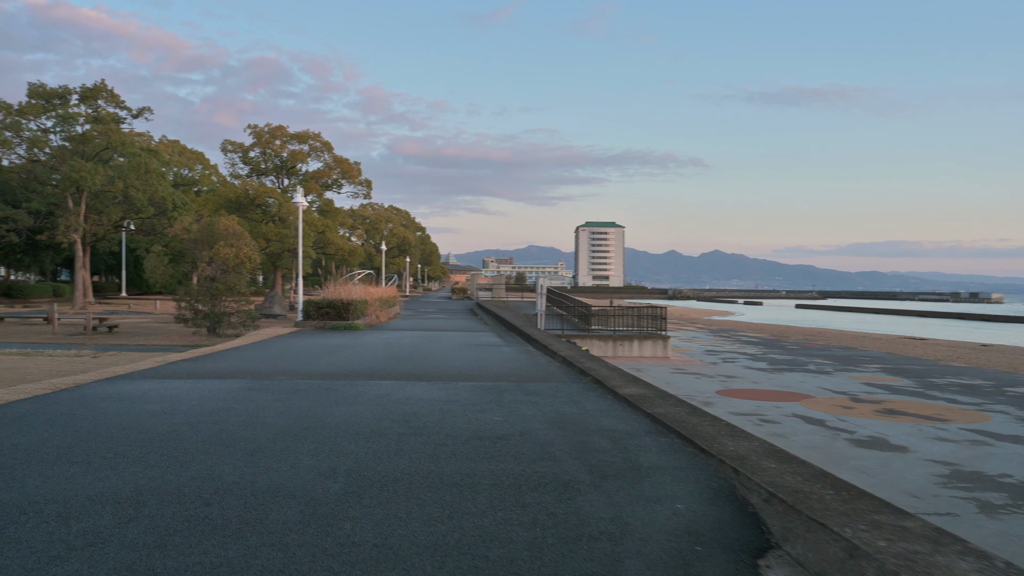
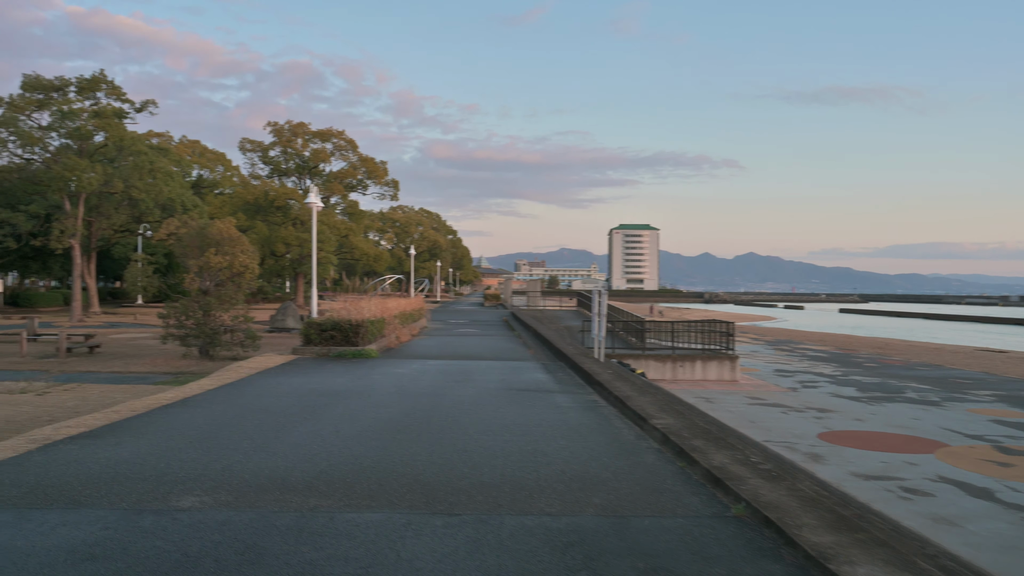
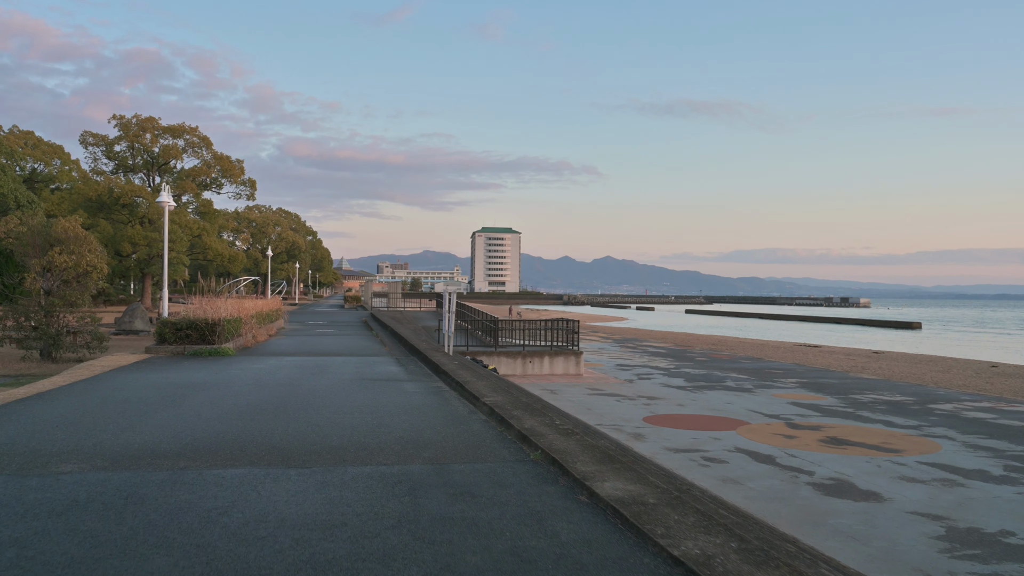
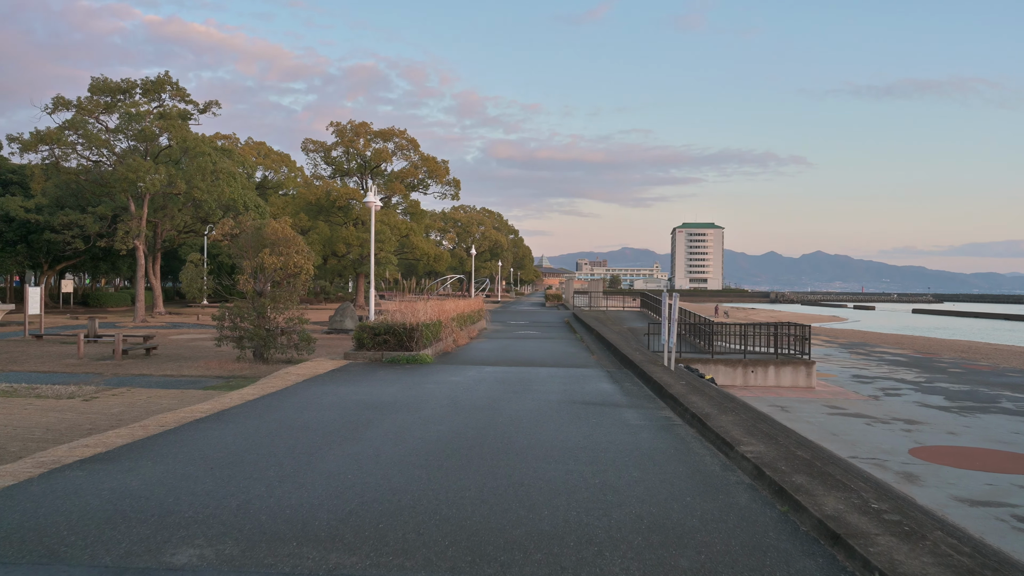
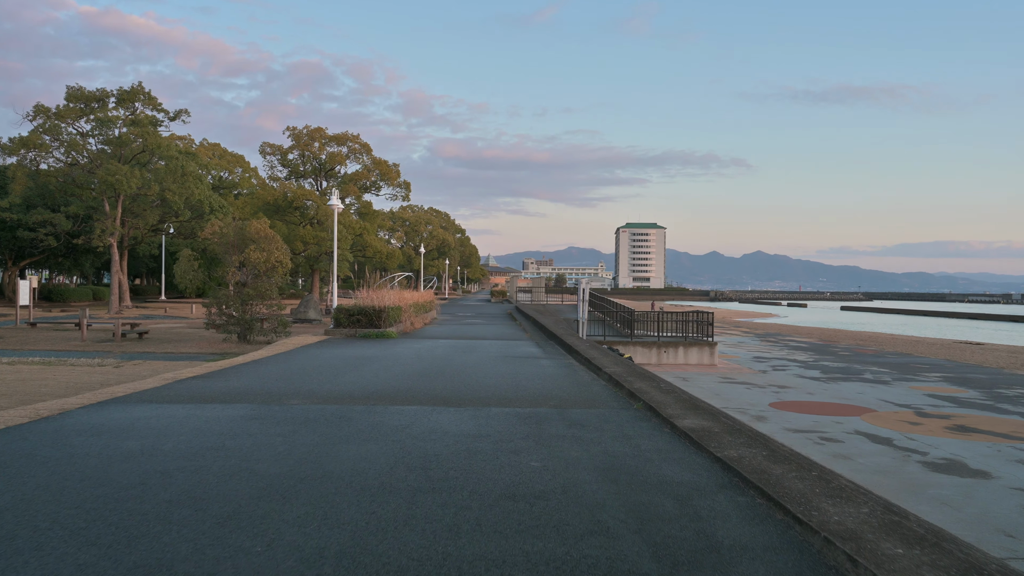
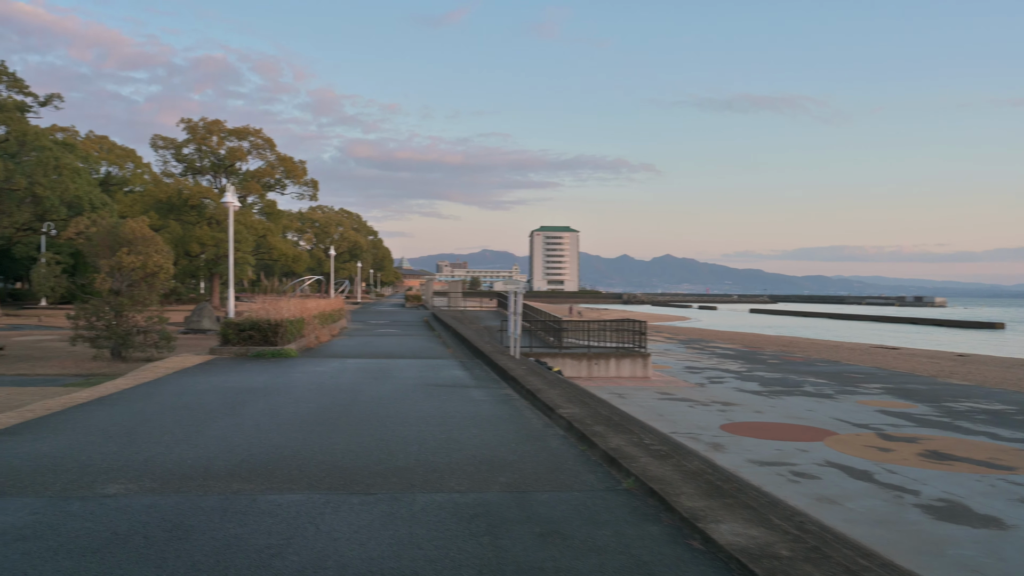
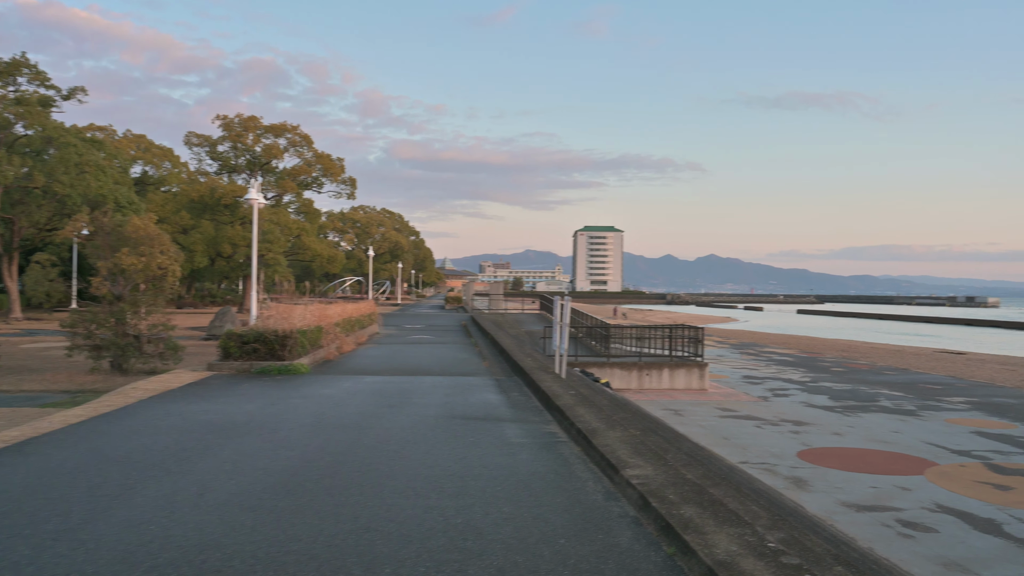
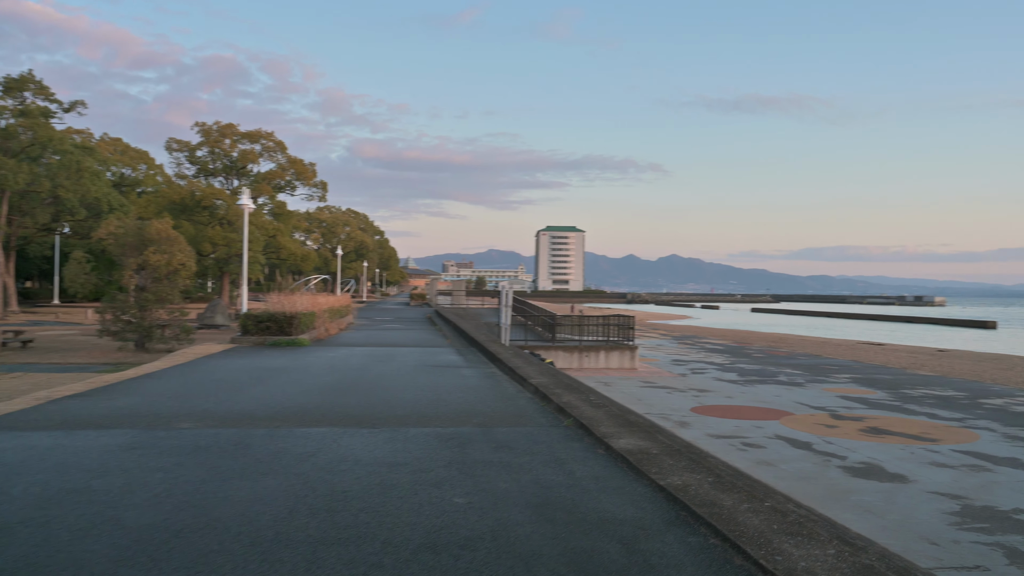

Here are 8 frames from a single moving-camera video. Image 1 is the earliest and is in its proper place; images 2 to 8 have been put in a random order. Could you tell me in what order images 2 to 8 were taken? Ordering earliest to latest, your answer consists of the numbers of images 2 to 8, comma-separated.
5, 8, 3, 6, 2, 4, 7
